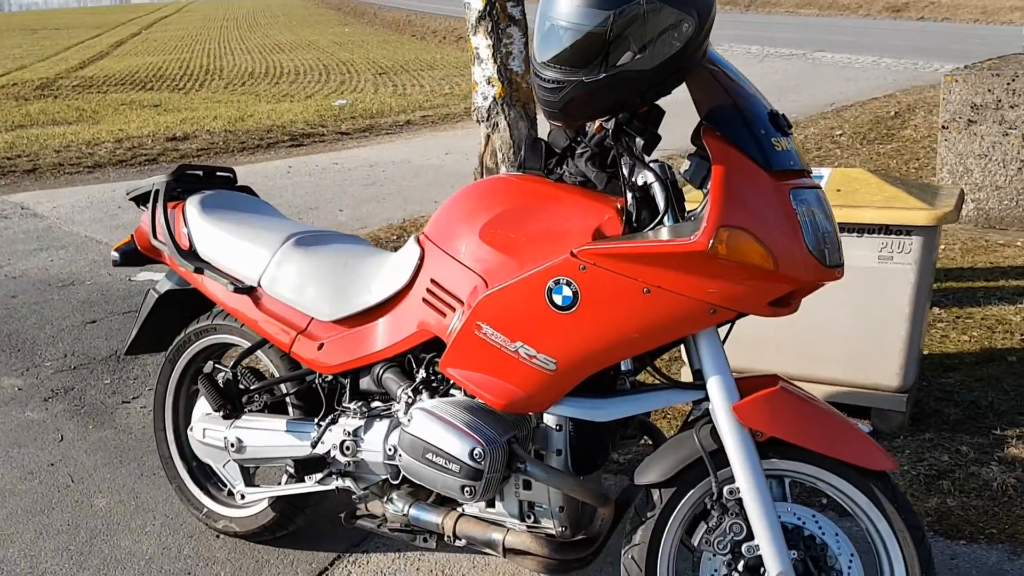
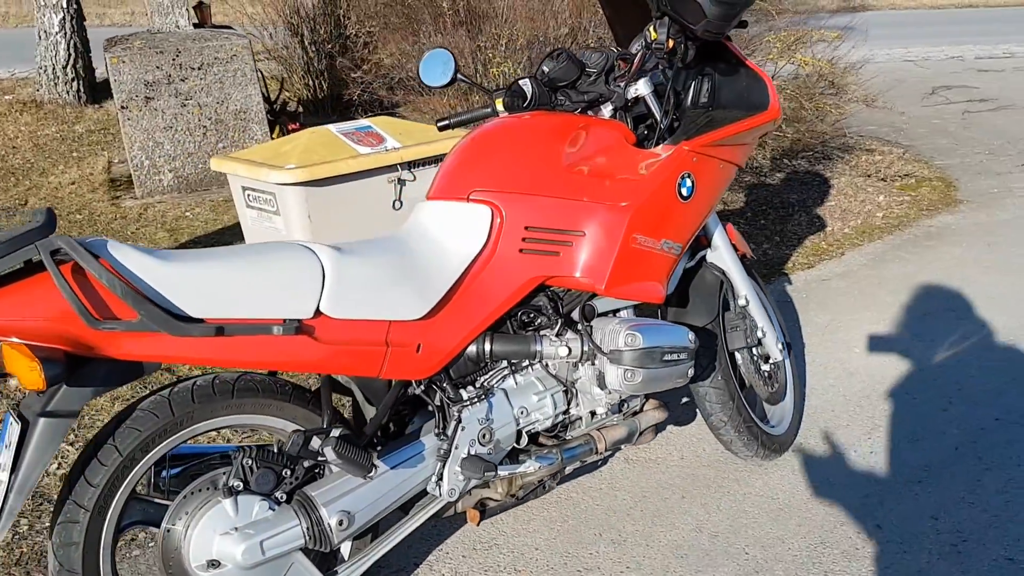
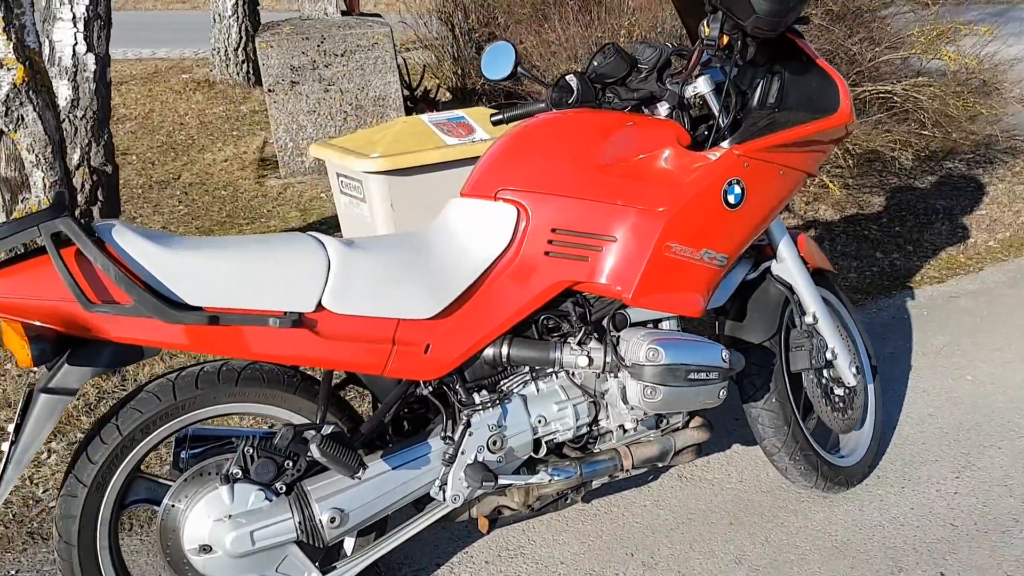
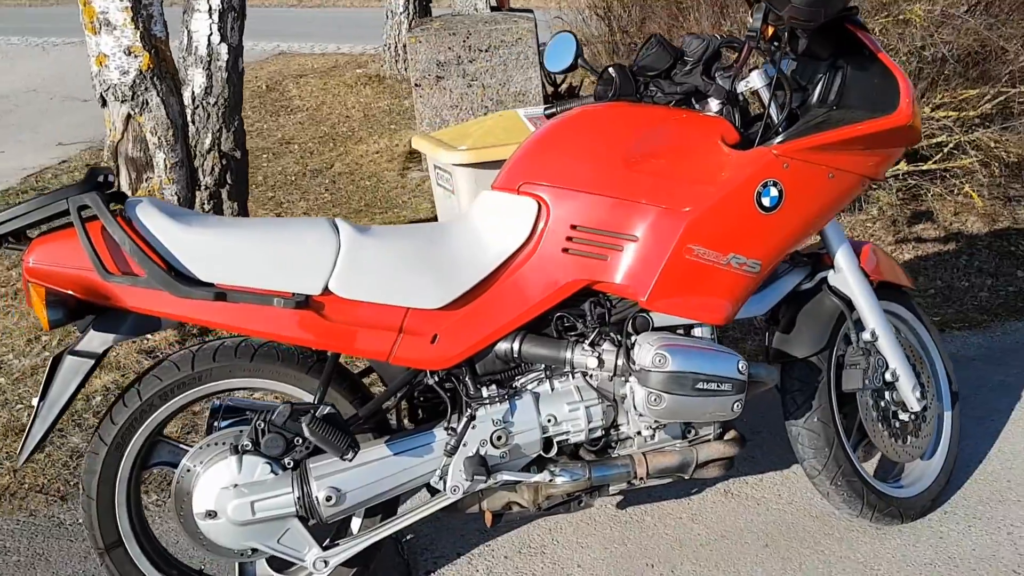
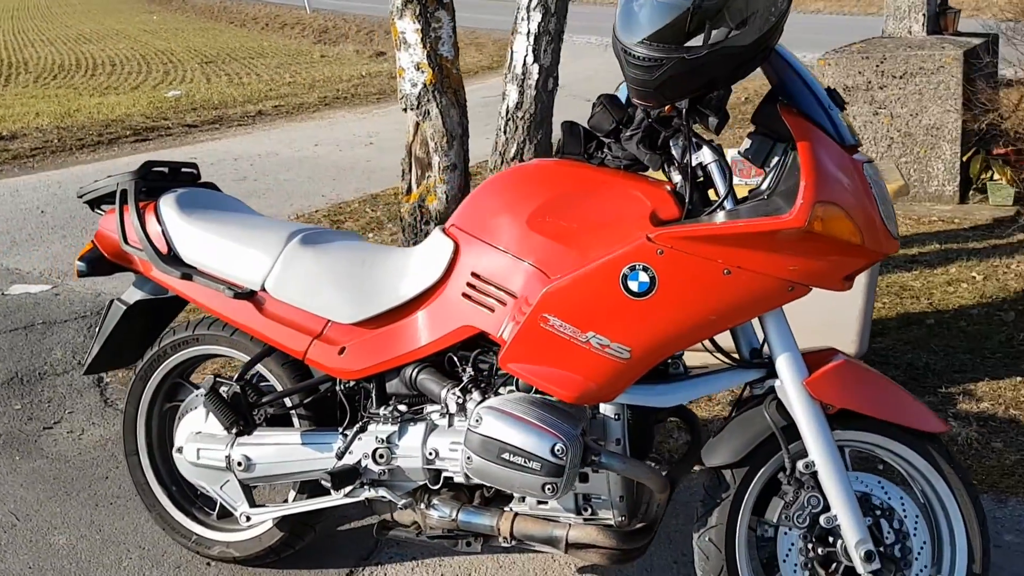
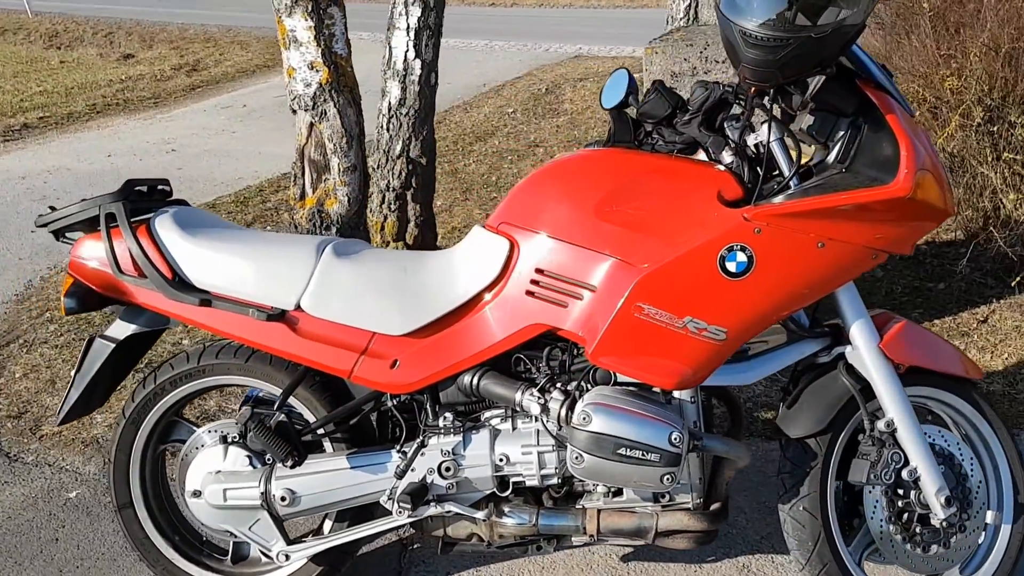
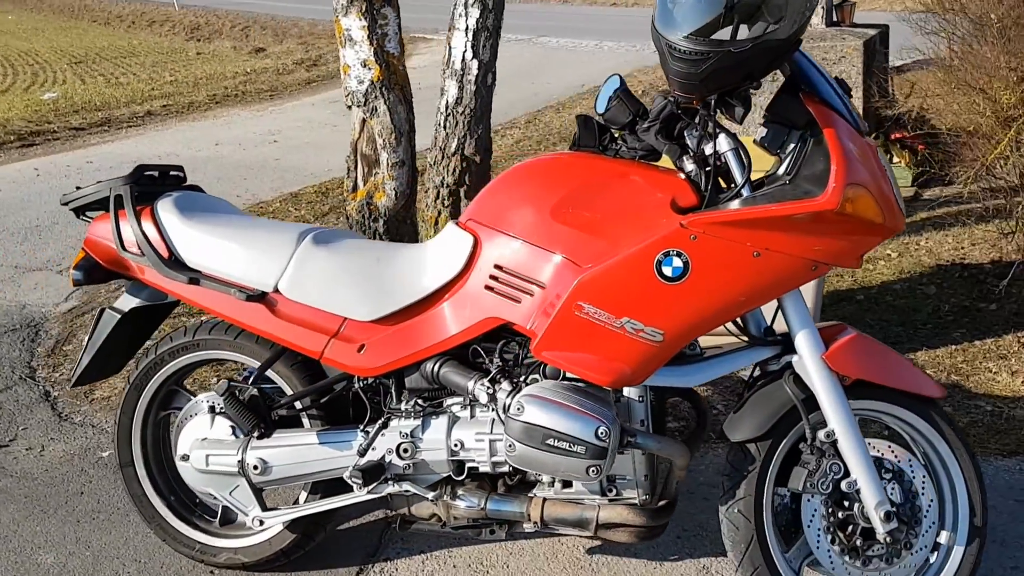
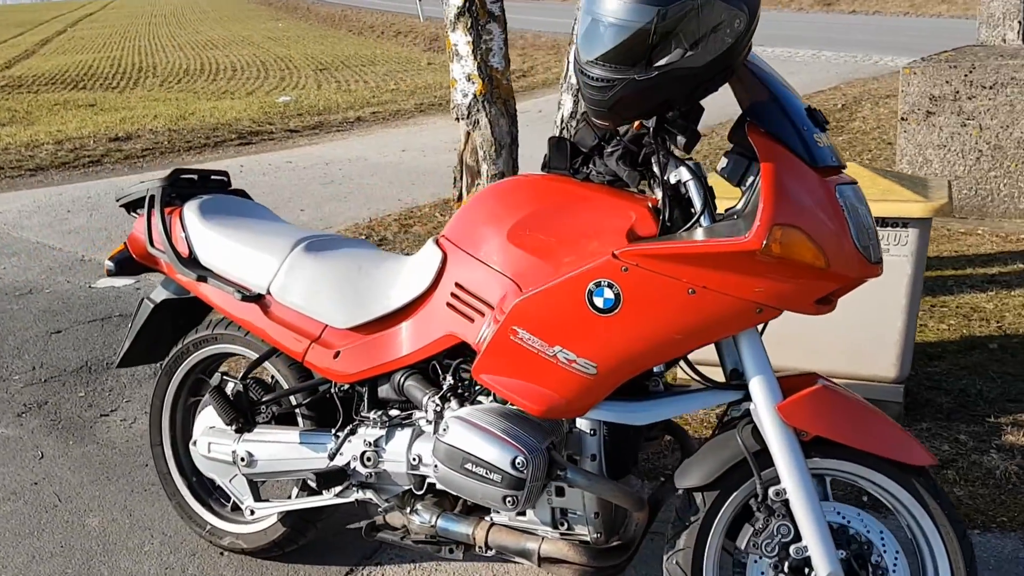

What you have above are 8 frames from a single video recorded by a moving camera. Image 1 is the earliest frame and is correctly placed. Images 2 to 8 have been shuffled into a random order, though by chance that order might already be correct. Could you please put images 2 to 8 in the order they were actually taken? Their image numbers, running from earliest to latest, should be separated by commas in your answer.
8, 5, 7, 6, 4, 3, 2
